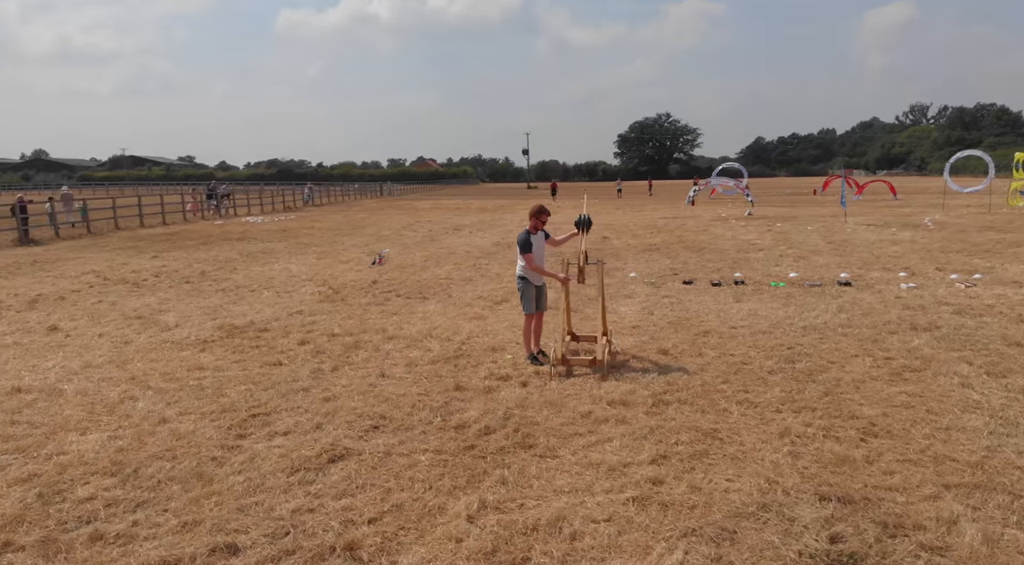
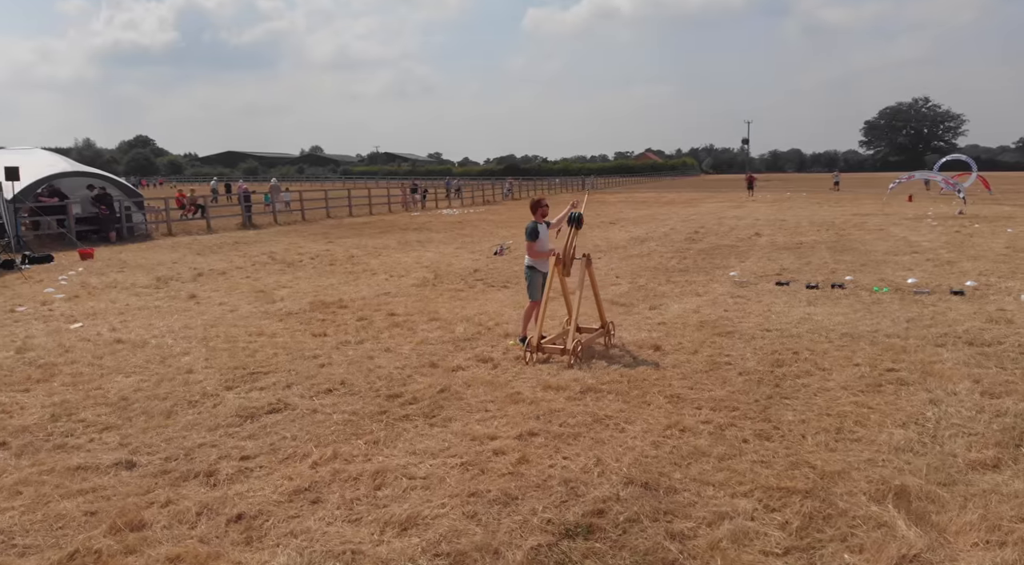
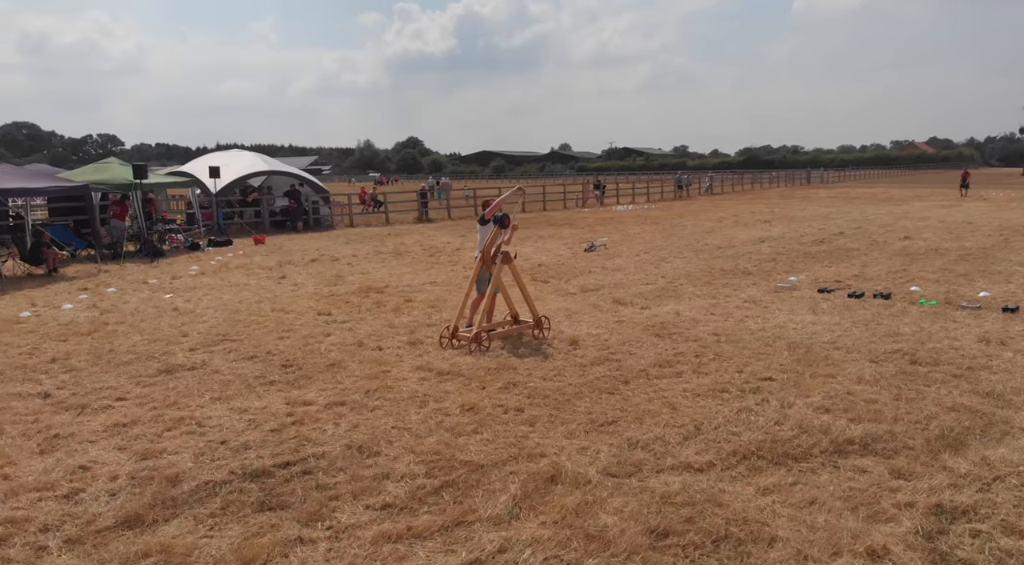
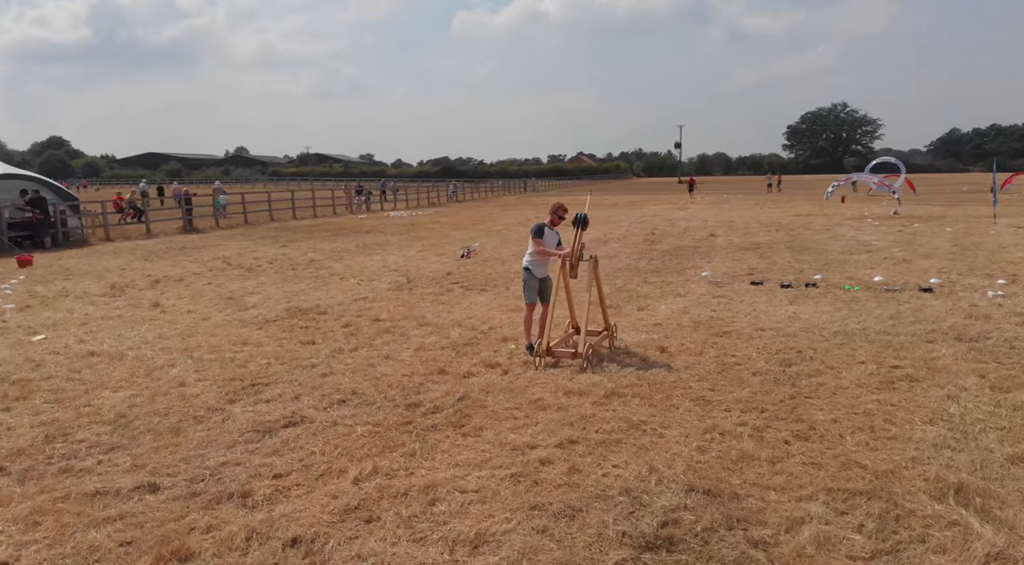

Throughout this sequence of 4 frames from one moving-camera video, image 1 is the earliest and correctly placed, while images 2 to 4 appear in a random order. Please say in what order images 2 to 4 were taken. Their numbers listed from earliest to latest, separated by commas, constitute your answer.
4, 2, 3
